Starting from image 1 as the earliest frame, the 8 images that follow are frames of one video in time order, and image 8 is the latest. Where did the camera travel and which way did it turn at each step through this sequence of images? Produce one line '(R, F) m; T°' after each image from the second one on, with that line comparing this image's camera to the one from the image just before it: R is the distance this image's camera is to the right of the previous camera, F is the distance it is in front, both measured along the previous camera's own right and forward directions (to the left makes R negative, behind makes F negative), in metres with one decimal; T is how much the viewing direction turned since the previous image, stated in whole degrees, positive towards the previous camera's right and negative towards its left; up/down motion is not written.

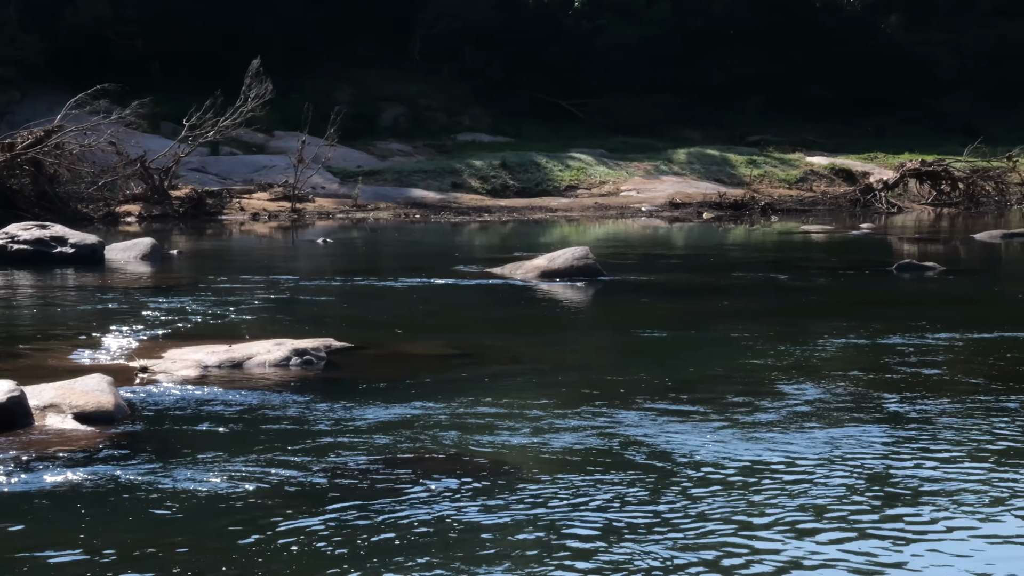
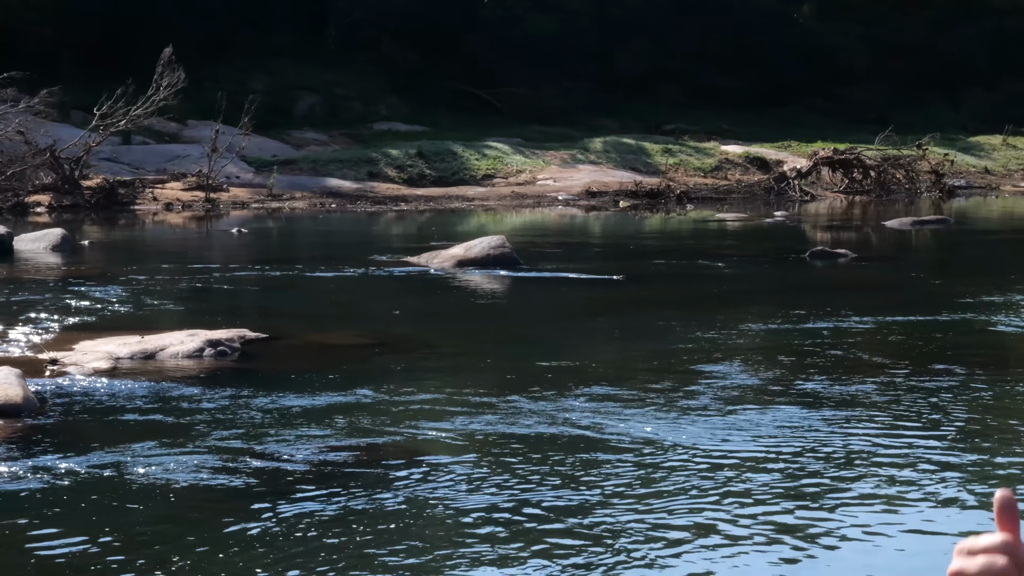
(0.0, 0.0) m; +3°
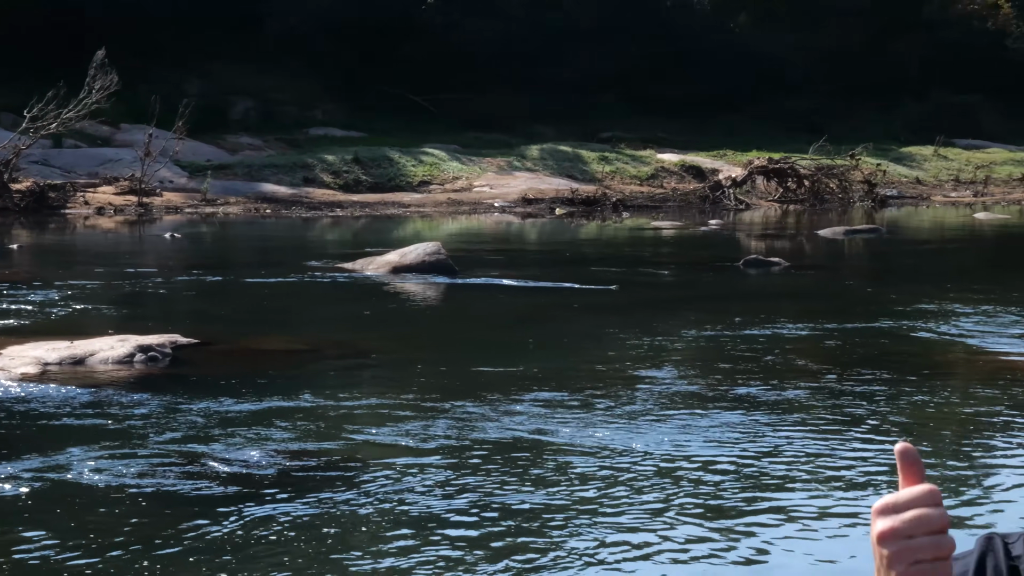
(0.0, 0.0) m; +2°
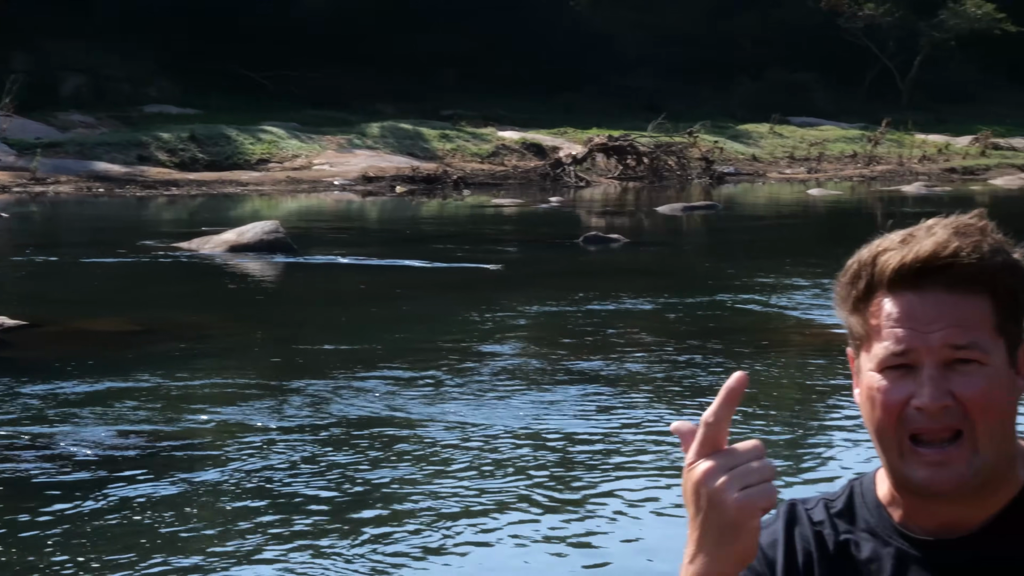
(0.0, +0.1) m; +6°
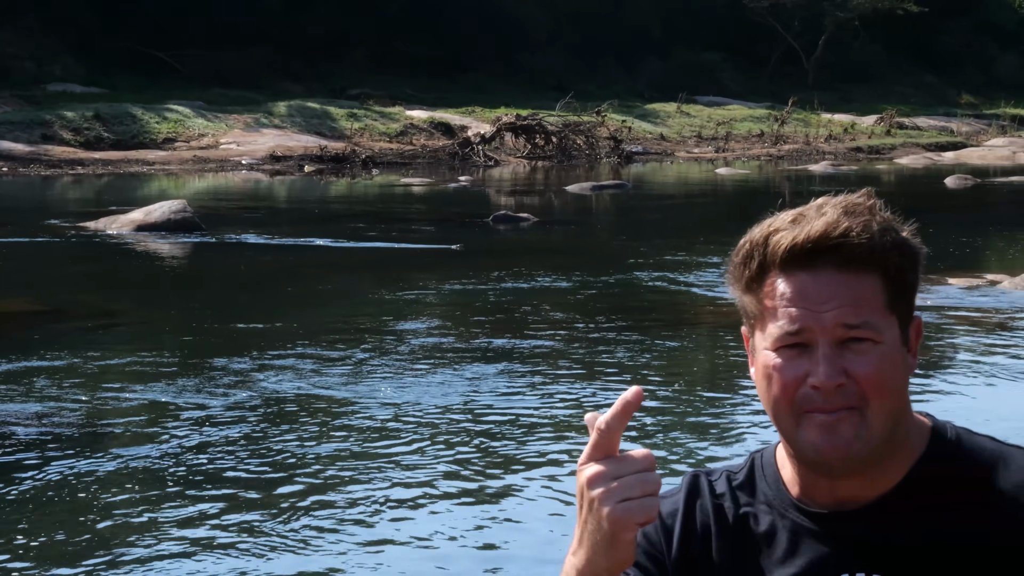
(-0.9, +0.1) m; +6°
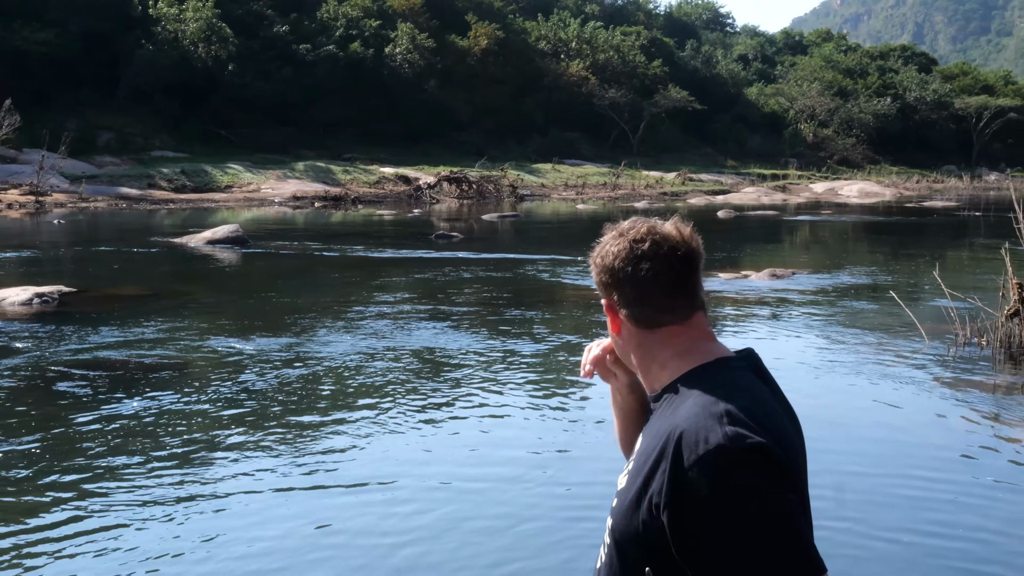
(-0.9, -10.8) m; +4°
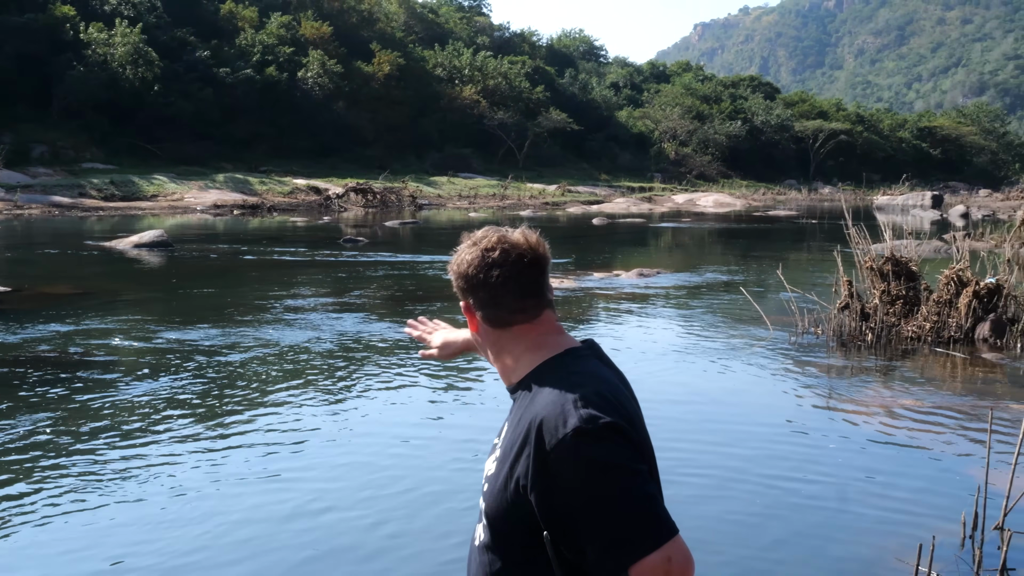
(-1.7, -3.7) m; +7°
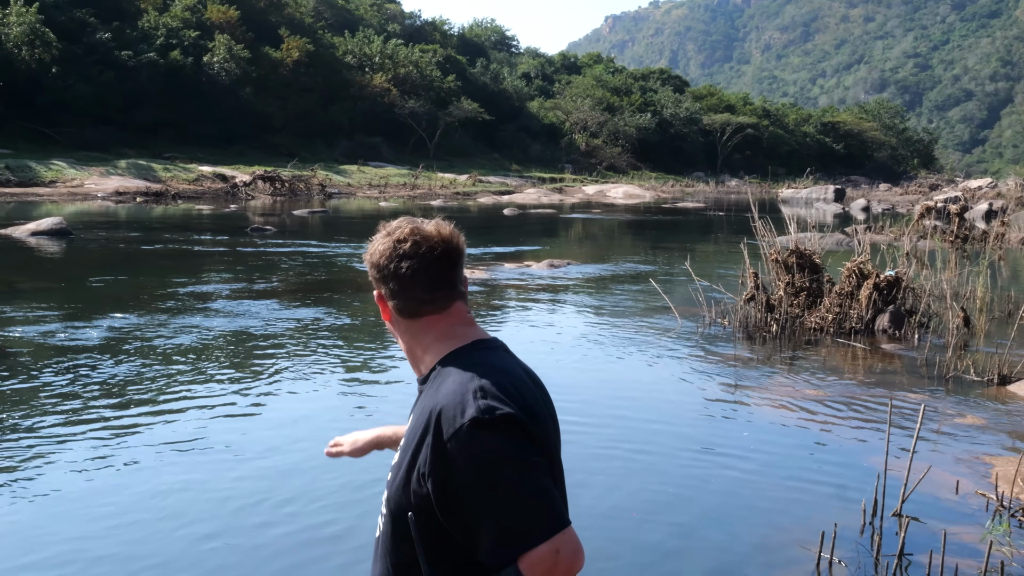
(-1.8, +0.3) m; +6°
